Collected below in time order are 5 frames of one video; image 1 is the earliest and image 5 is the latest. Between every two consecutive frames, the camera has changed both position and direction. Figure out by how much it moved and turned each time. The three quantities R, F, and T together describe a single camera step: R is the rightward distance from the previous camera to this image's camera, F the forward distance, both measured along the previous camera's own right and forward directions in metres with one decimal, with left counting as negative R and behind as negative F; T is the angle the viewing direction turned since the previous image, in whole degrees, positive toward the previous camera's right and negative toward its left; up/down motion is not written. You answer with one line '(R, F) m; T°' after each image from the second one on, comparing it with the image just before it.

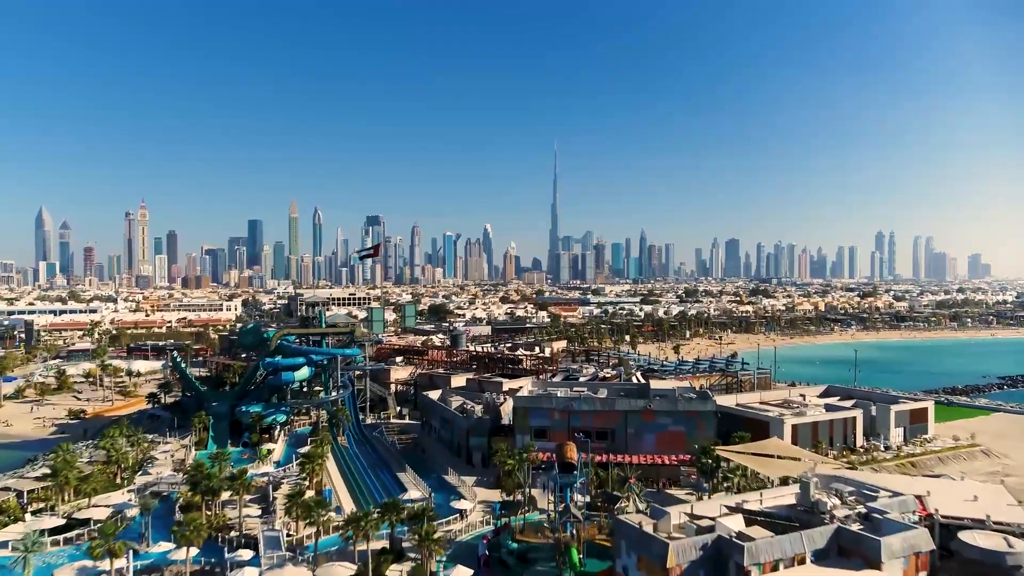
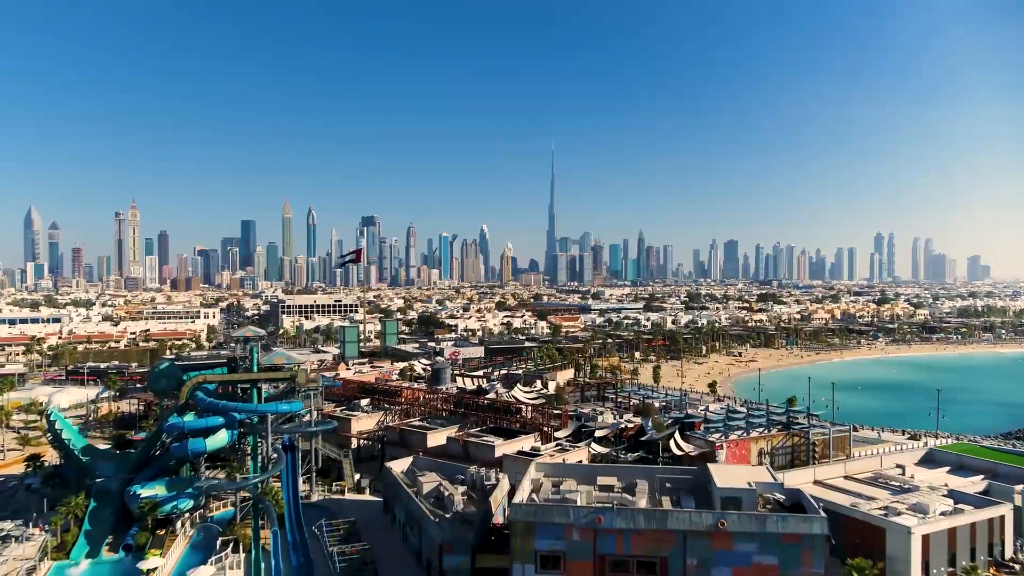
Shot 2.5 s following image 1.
(0.0, +9.7) m; 0°
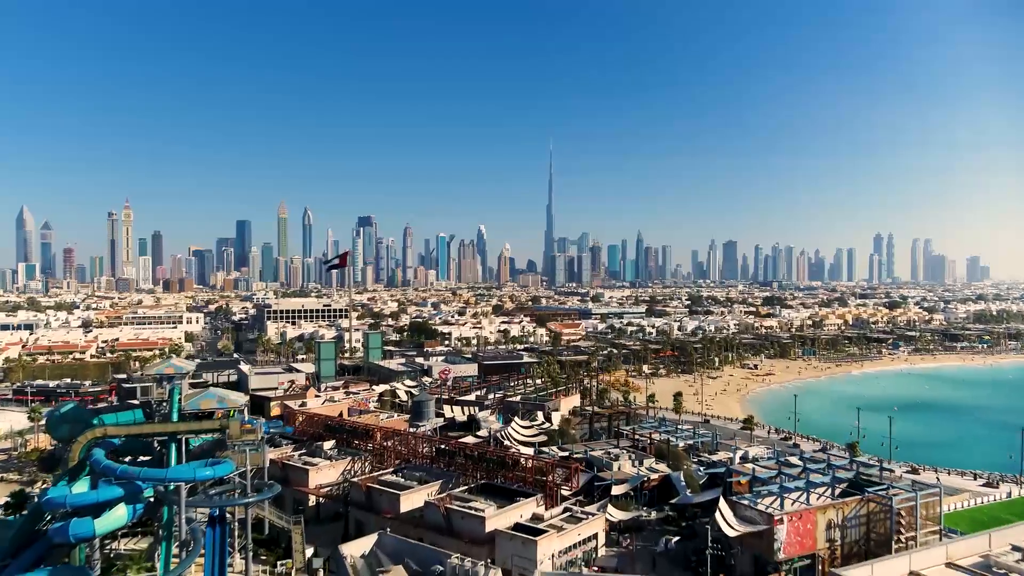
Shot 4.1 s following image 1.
(+0.1, +6.5) m; 0°
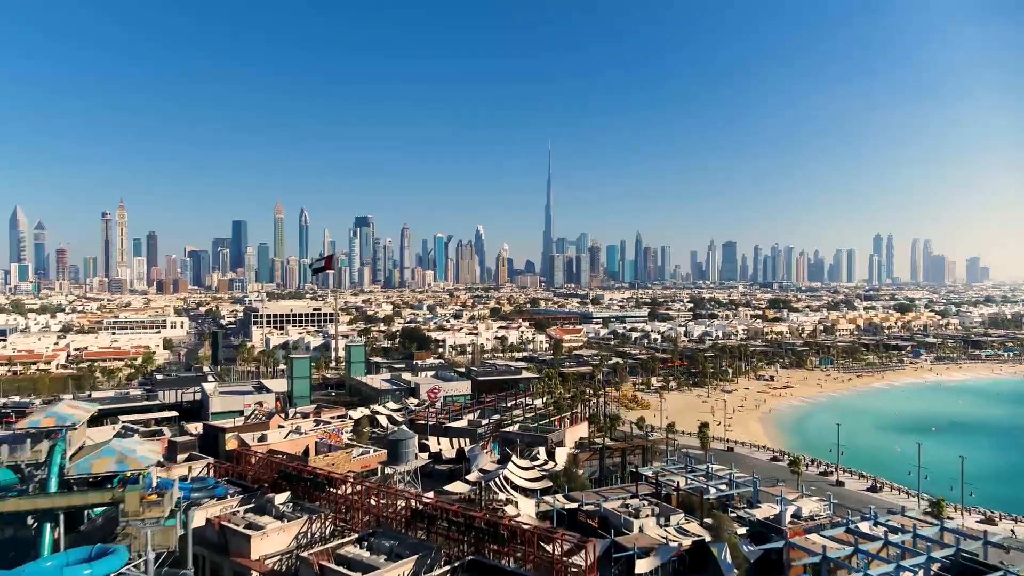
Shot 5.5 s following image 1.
(+0.1, +5.7) m; 0°
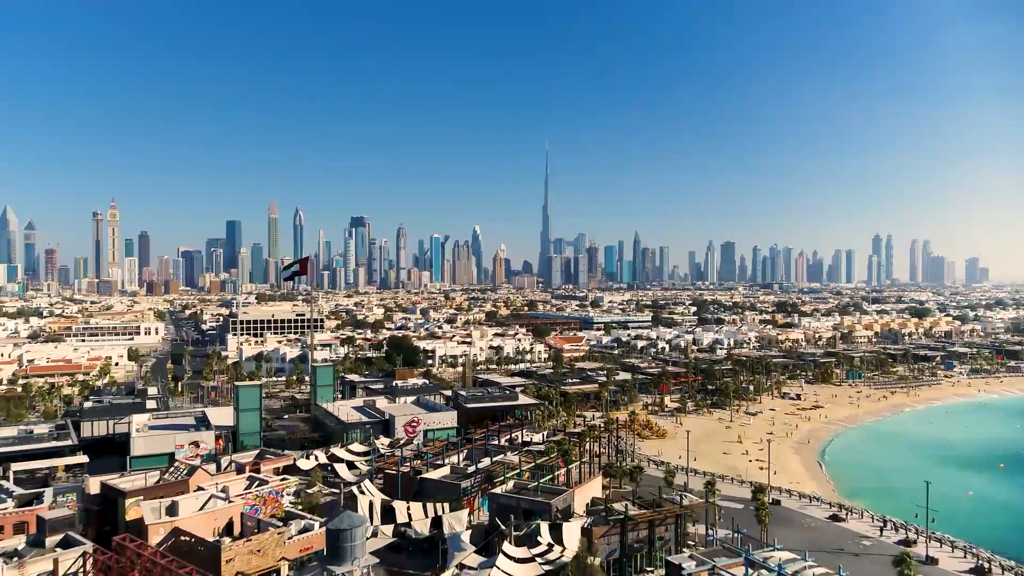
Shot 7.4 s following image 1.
(+0.2, +8.0) m; 0°
